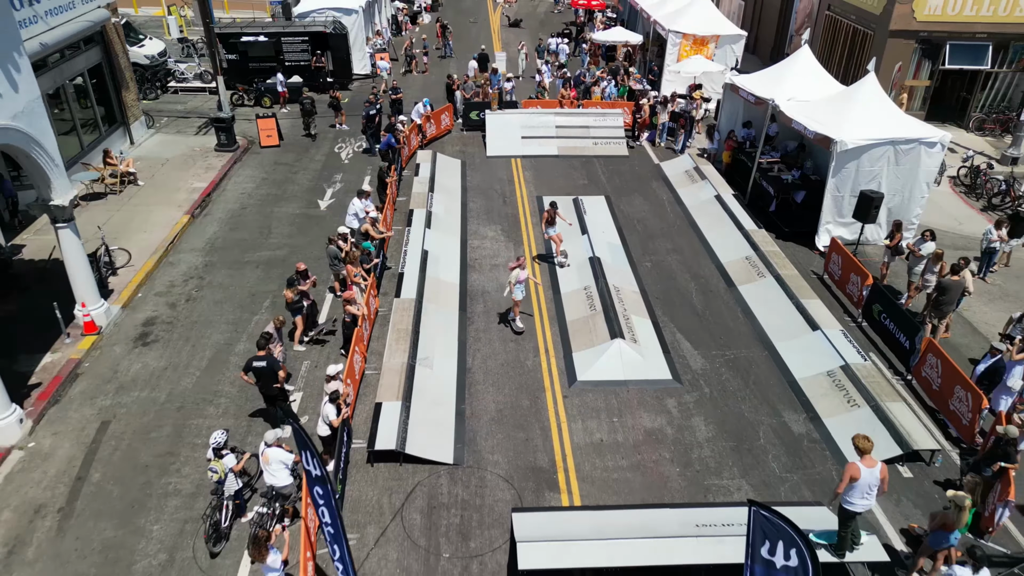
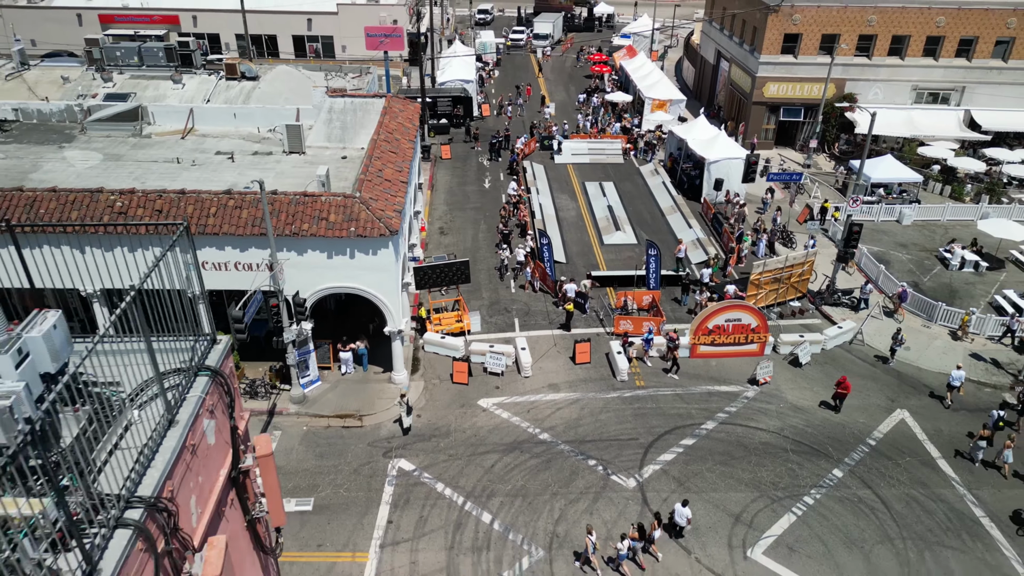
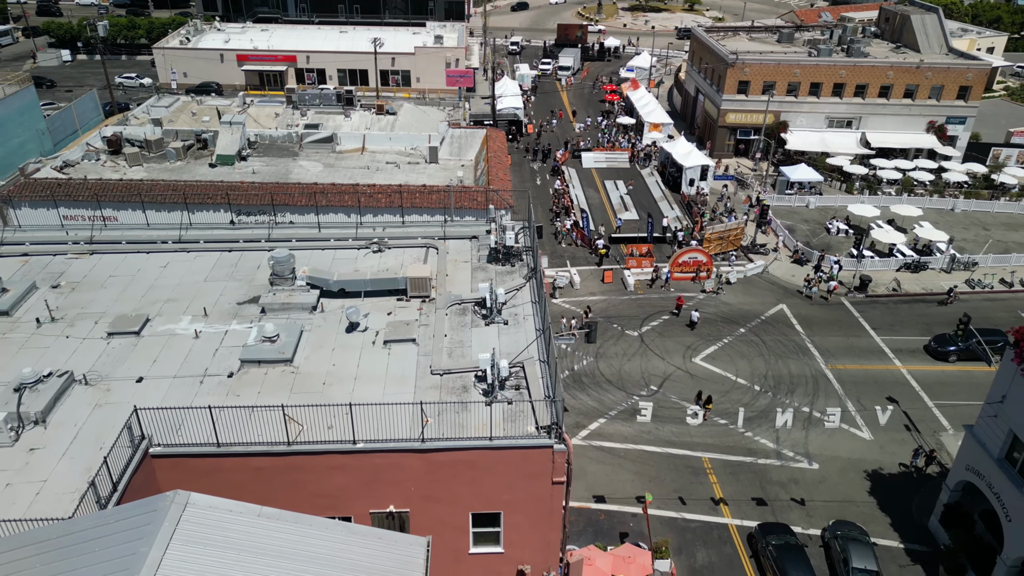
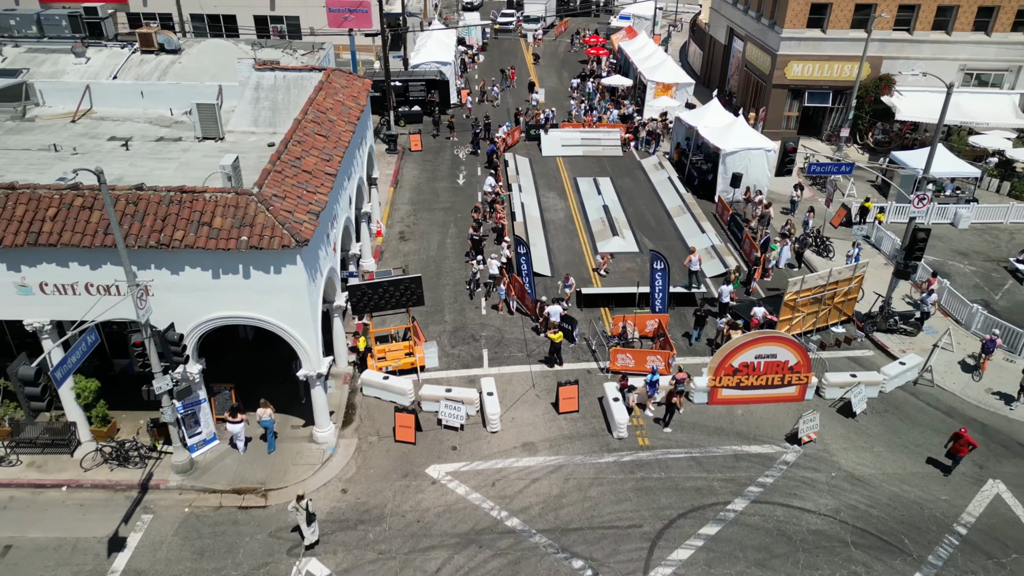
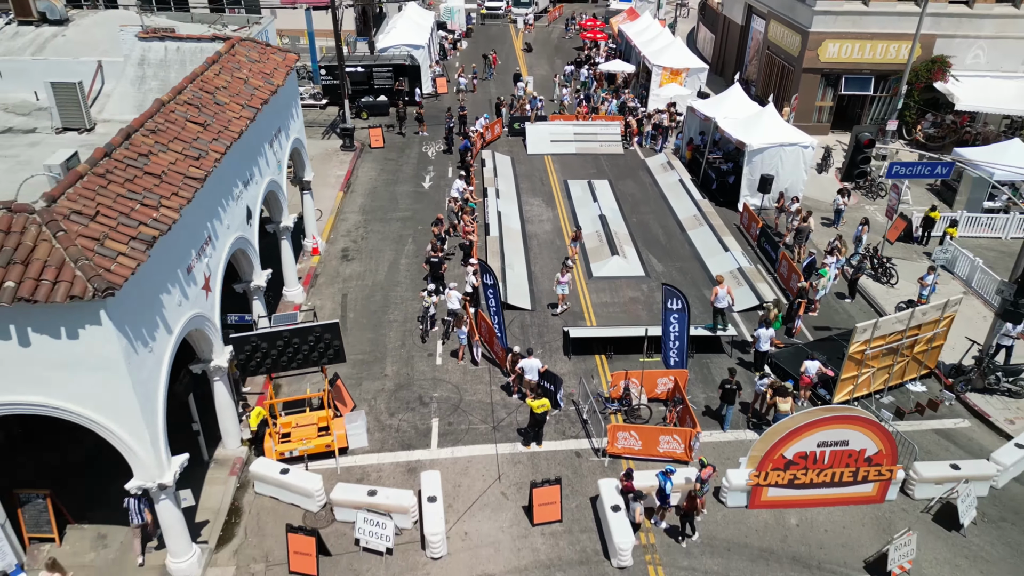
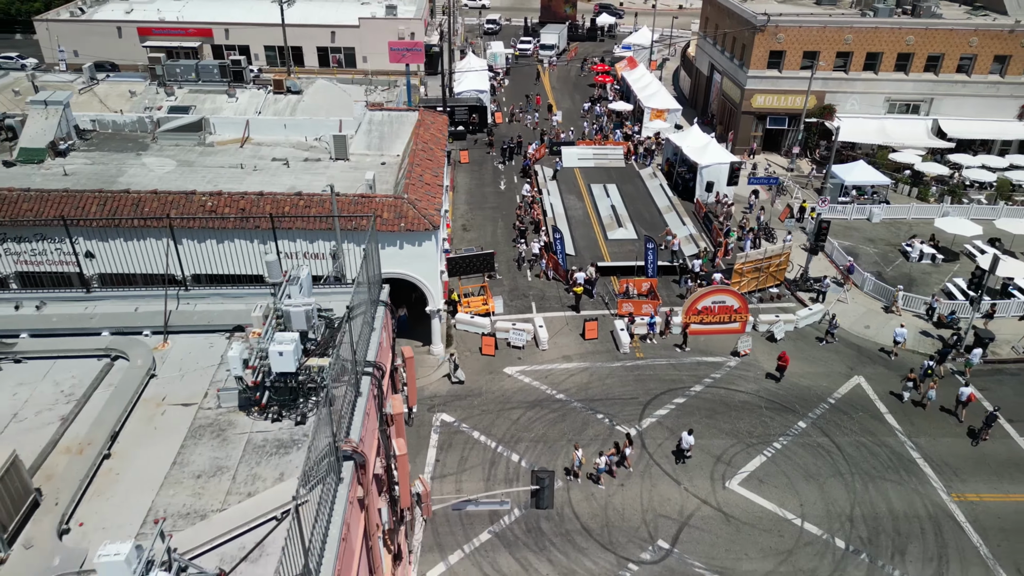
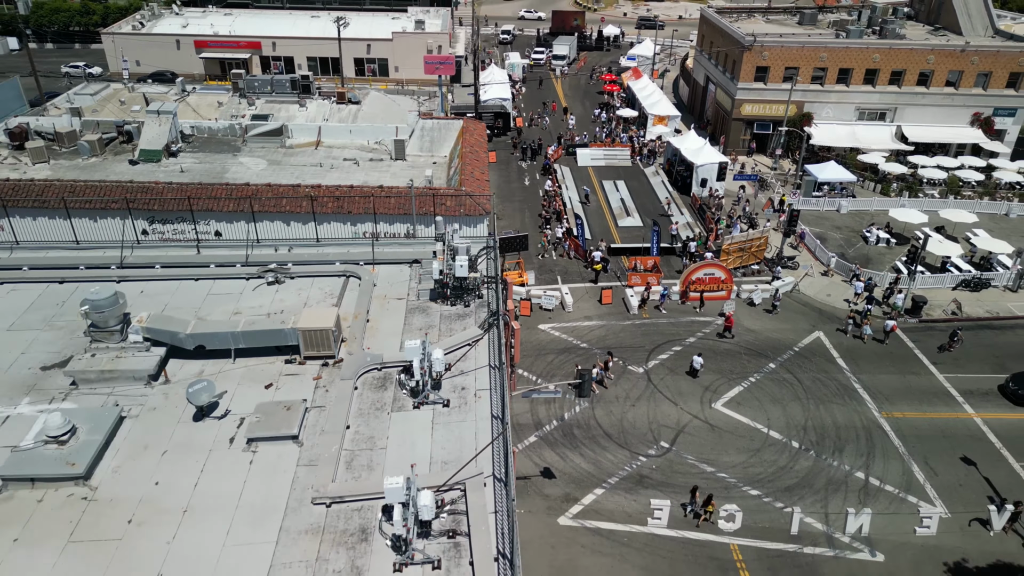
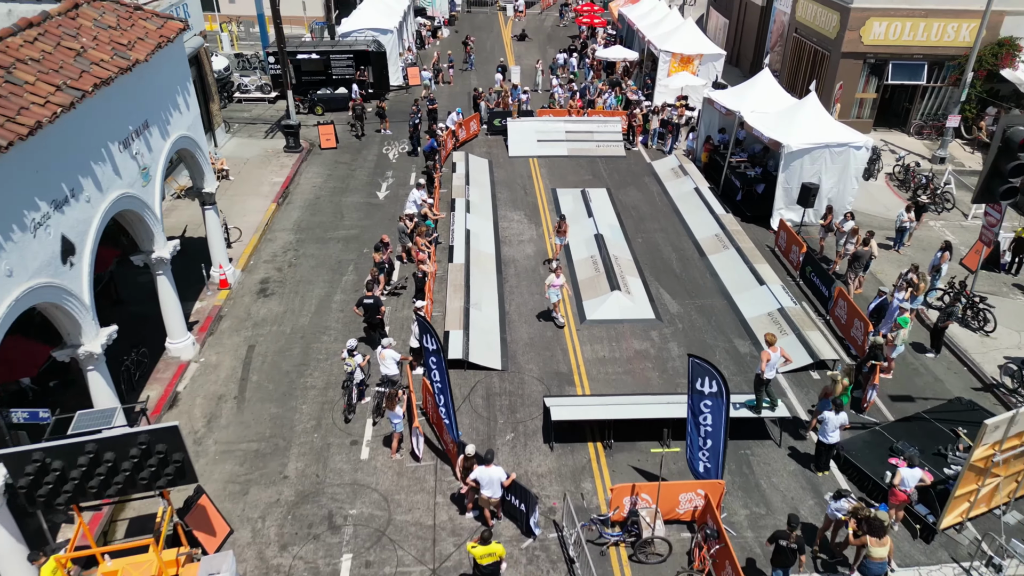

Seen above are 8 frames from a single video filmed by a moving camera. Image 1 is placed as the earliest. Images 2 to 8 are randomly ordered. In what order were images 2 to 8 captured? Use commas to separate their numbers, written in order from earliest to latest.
8, 5, 4, 2, 6, 7, 3
